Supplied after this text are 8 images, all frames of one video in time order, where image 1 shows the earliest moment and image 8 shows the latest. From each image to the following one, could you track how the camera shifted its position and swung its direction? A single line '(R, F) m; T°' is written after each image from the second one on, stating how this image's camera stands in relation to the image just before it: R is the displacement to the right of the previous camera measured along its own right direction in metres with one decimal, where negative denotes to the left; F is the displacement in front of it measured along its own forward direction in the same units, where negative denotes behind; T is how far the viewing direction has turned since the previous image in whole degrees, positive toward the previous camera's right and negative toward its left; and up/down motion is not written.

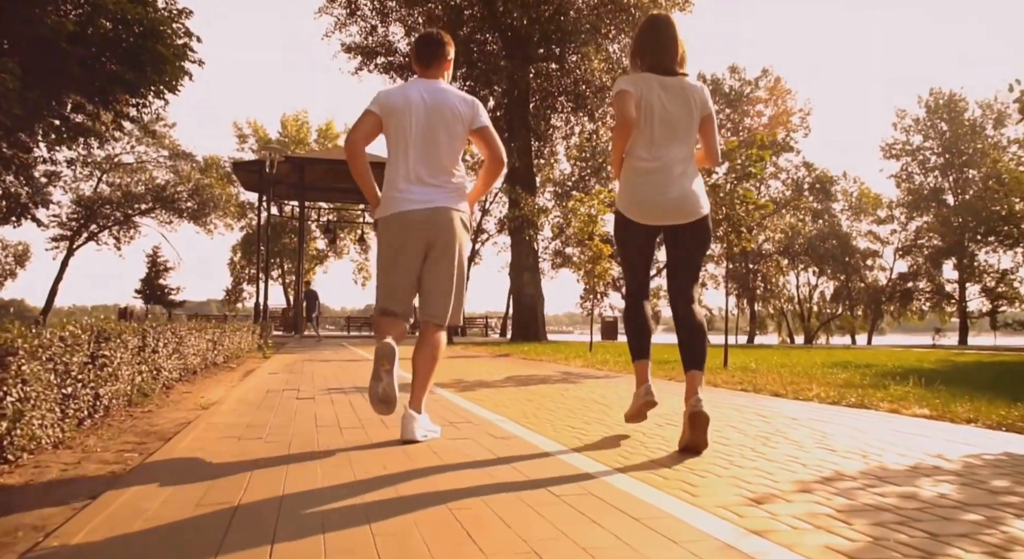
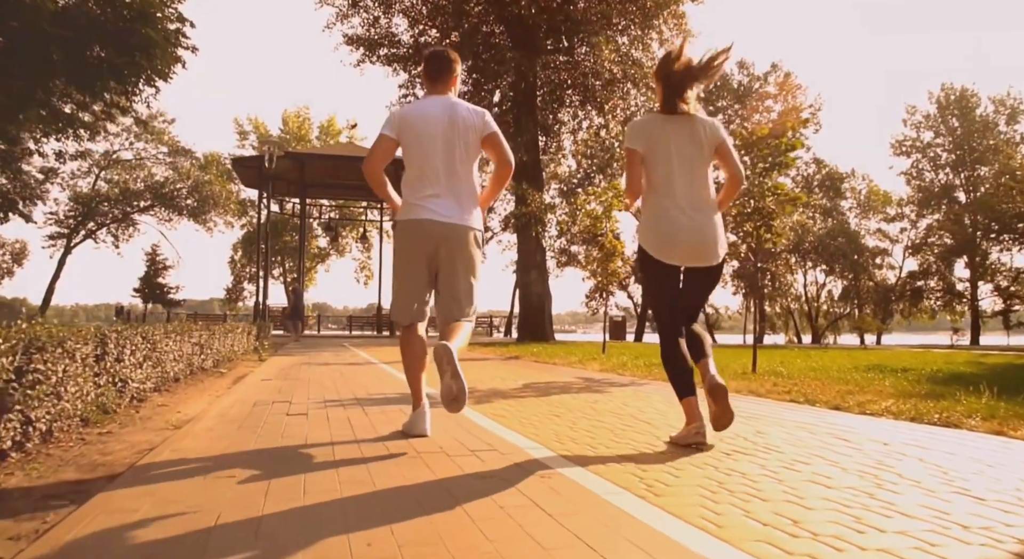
(-0.2, +0.8) m; 0°
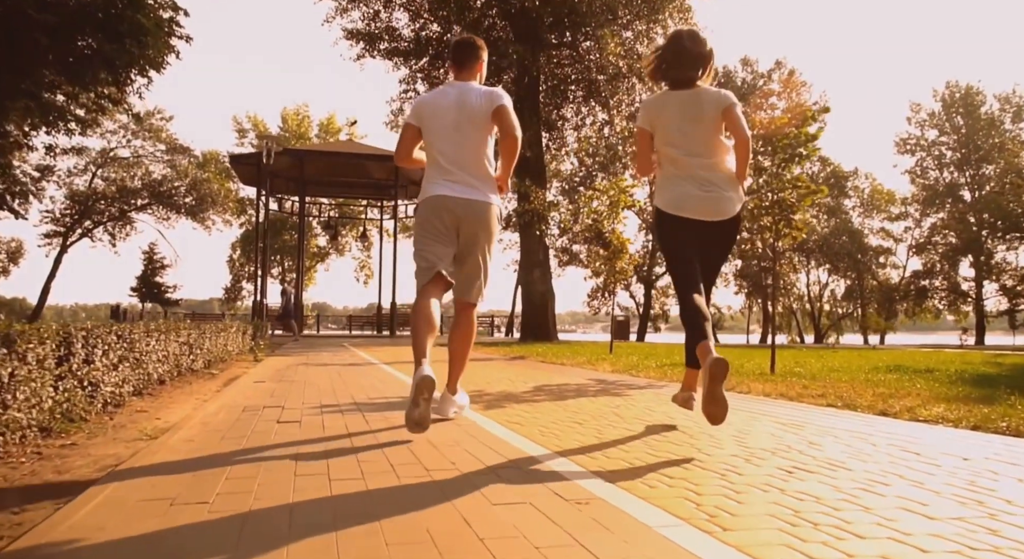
(-0.1, +0.5) m; 0°
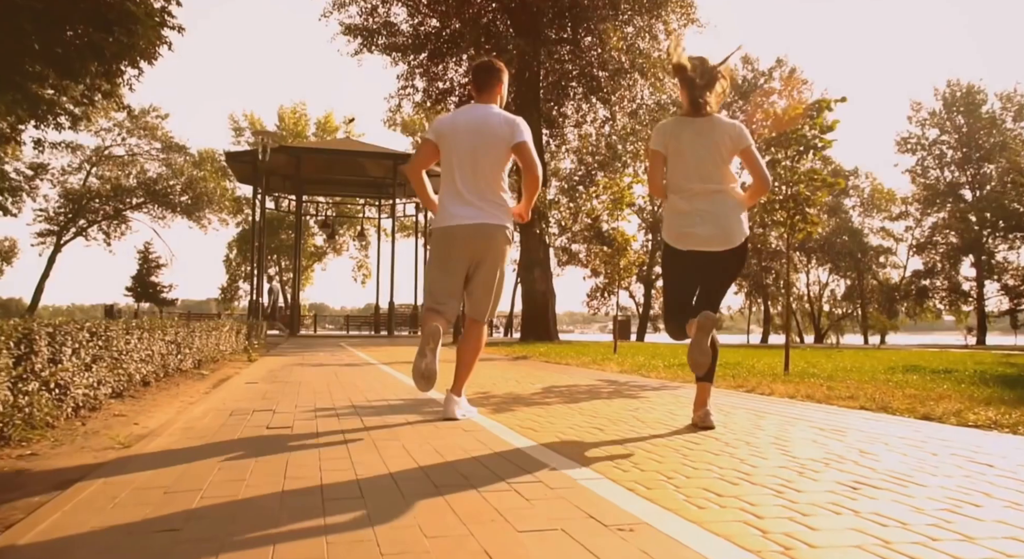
(-0.1, +0.4) m; 0°
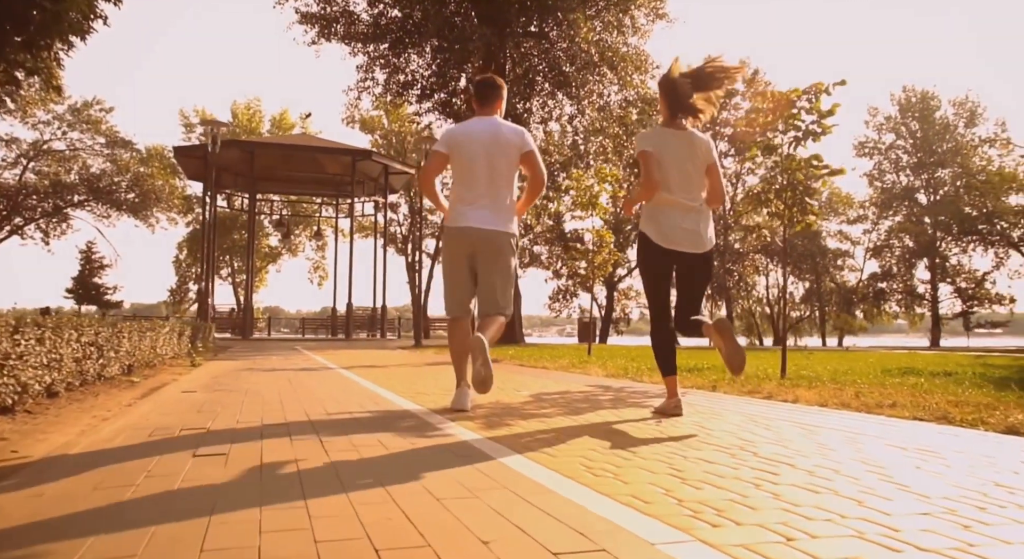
(-0.2, +1.0) m; +3°
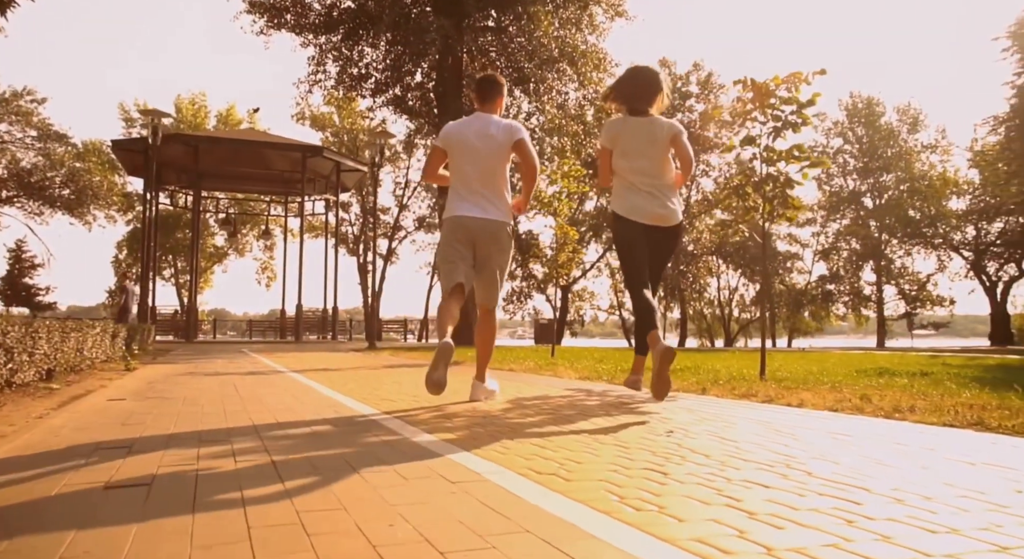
(-0.2, +0.6) m; +4°
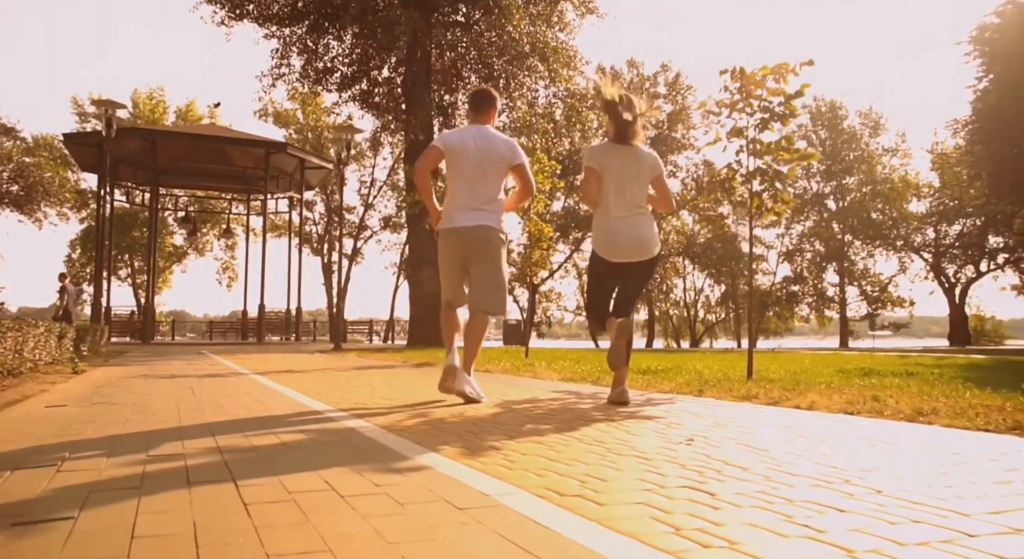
(-0.2, +0.5) m; +3°
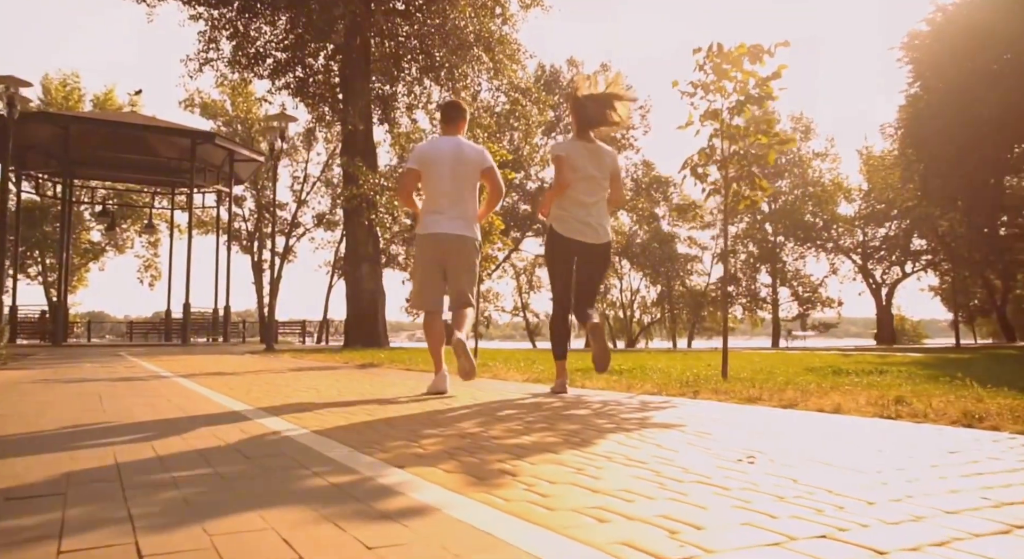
(-0.3, +0.8) m; +5°
